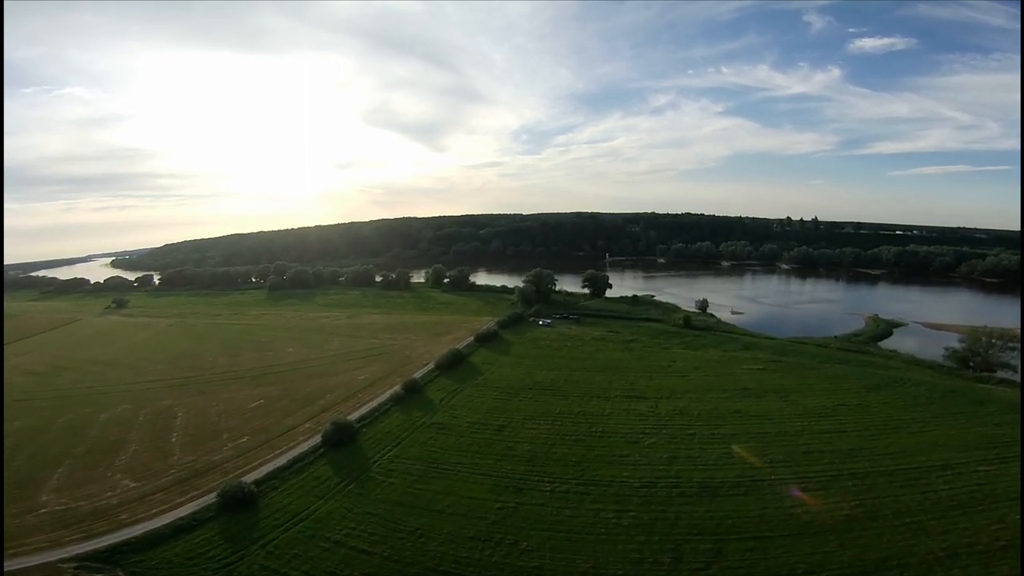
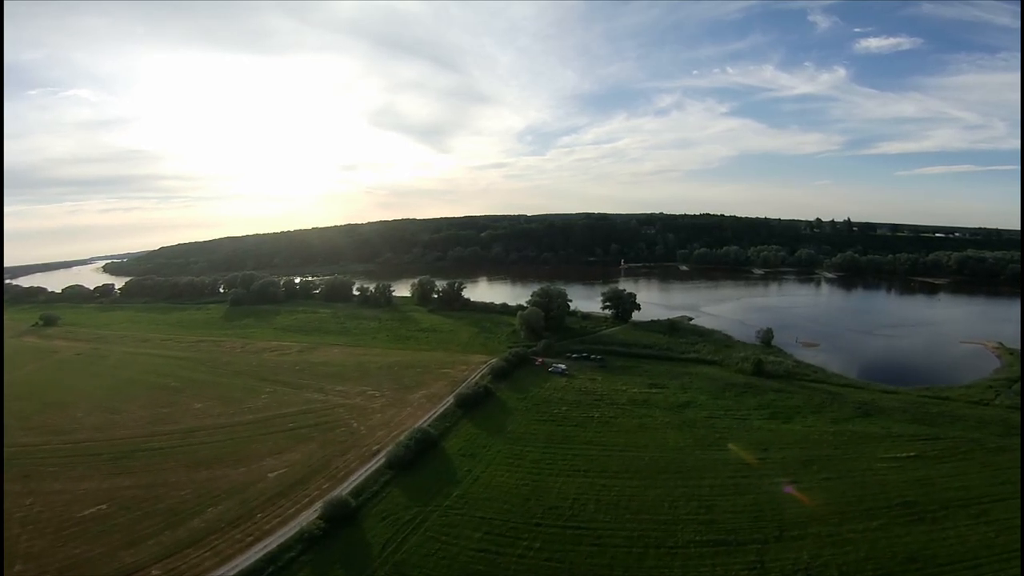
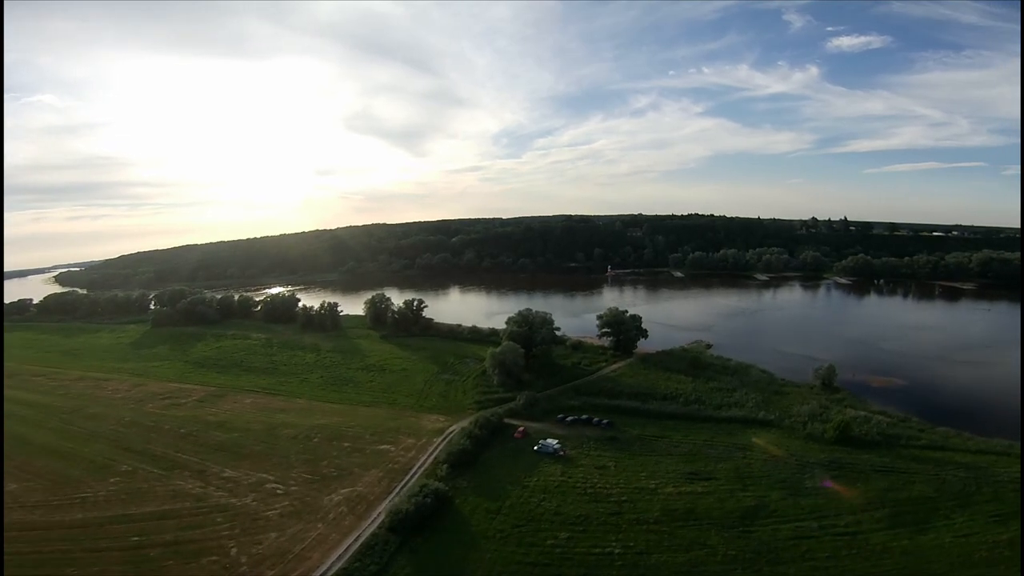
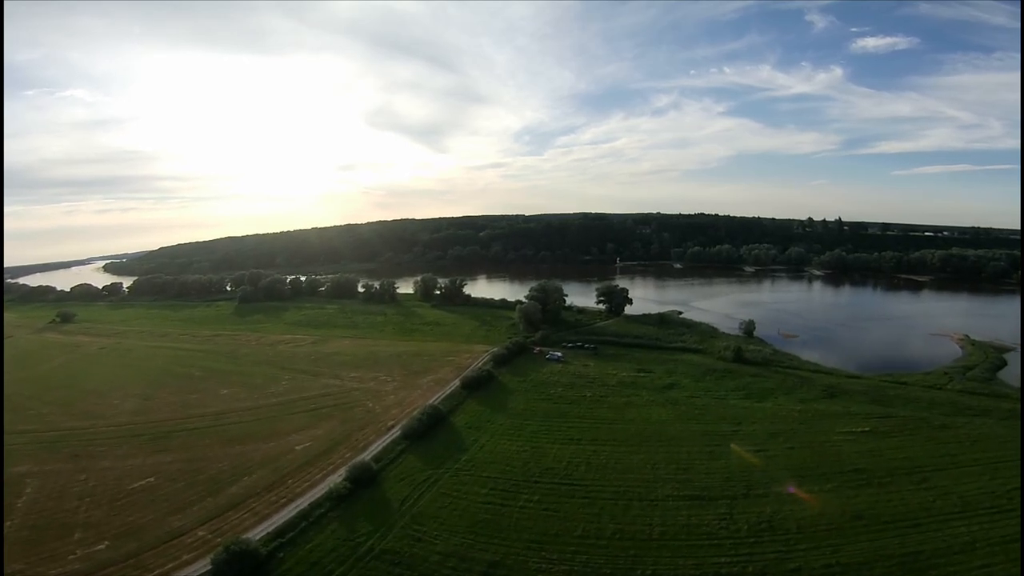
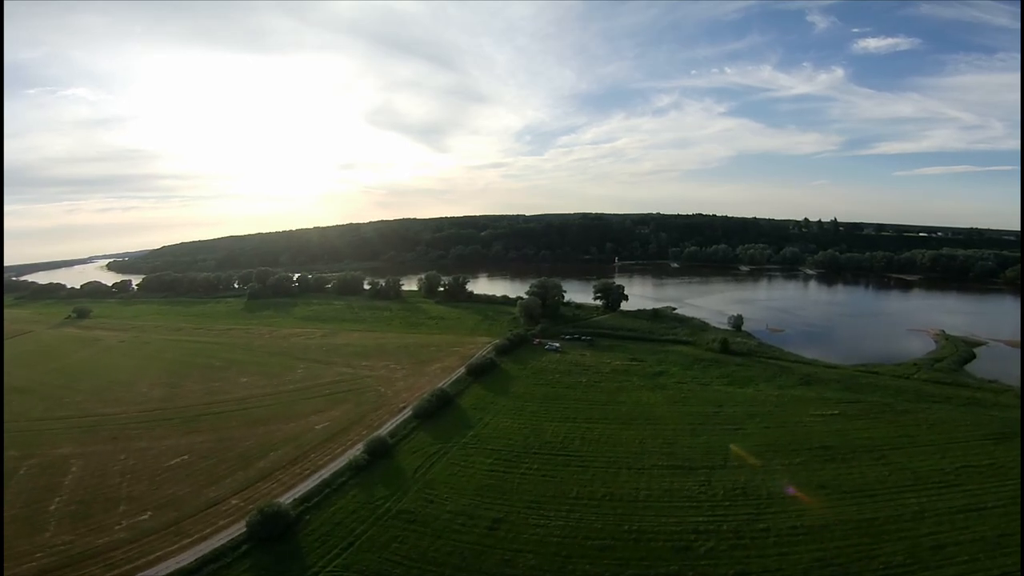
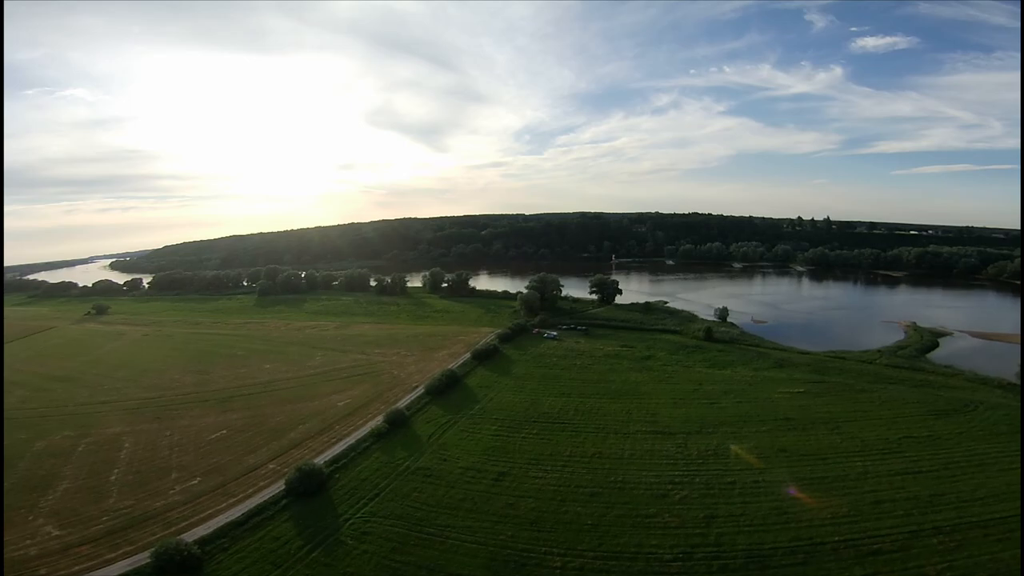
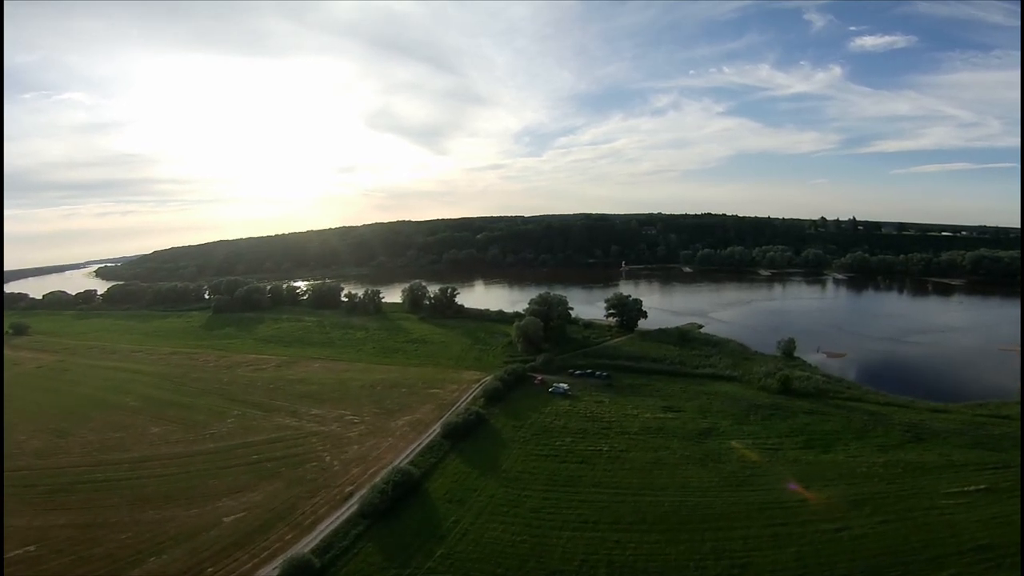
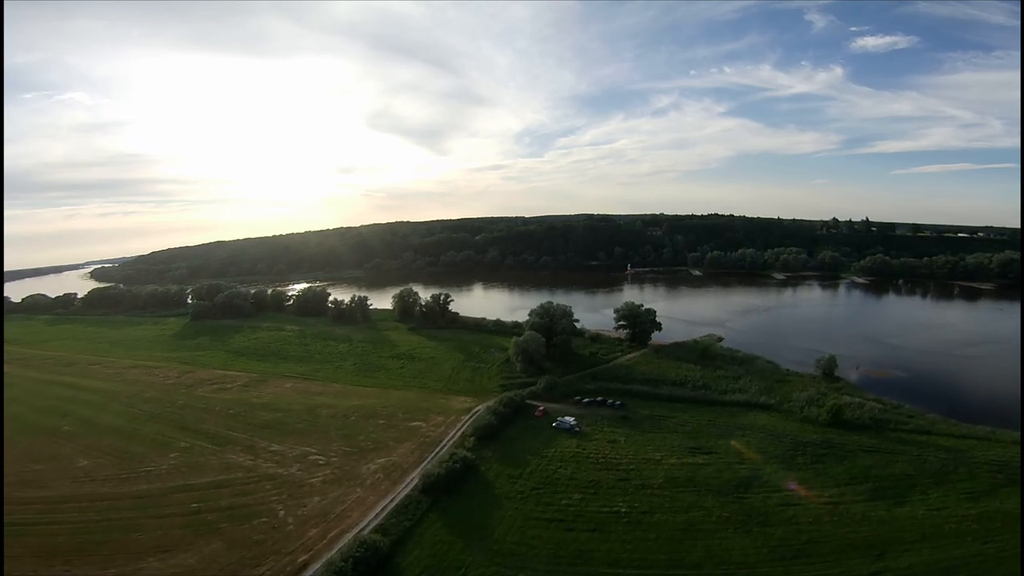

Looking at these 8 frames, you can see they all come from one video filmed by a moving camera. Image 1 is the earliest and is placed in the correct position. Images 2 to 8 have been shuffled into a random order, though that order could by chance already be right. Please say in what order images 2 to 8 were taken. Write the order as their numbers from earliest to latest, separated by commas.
6, 5, 4, 2, 7, 8, 3
